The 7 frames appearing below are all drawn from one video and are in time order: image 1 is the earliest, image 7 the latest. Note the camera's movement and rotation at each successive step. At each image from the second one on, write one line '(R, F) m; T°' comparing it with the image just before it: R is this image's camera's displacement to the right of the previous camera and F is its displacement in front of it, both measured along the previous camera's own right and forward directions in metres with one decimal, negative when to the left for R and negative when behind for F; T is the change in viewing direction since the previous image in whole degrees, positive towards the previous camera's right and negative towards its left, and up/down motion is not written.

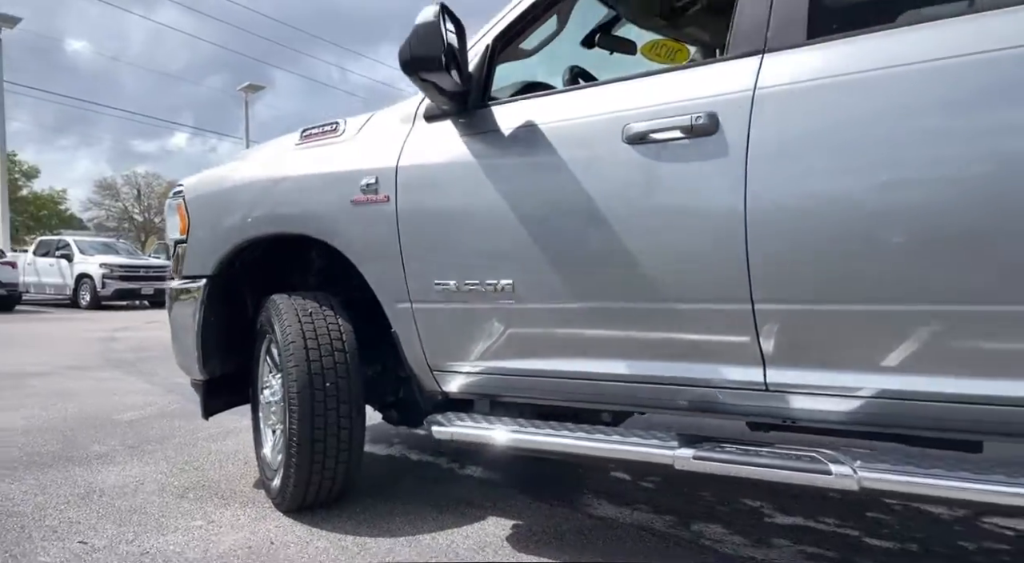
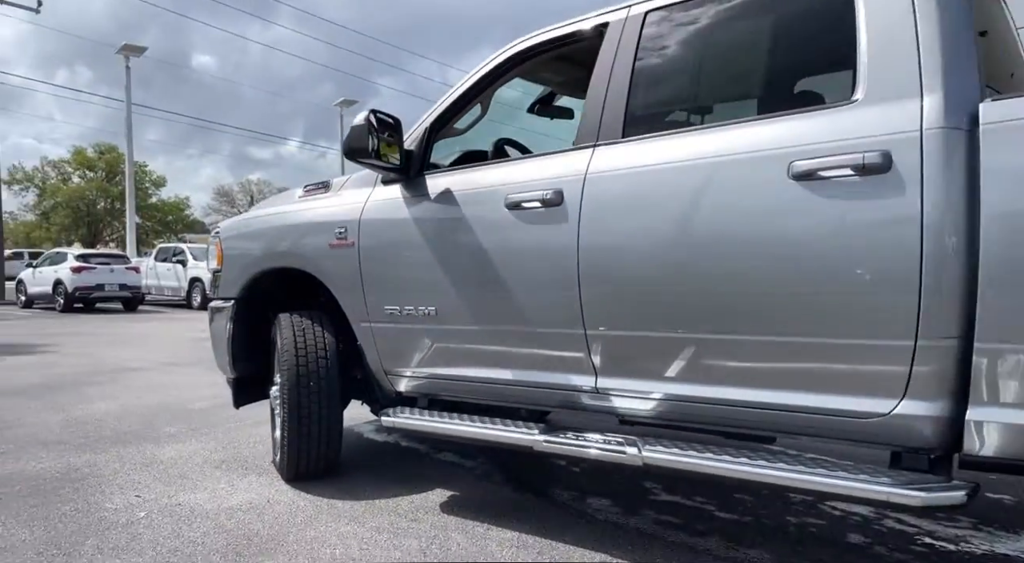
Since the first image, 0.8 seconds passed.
(+0.8, -0.8) m; -8°
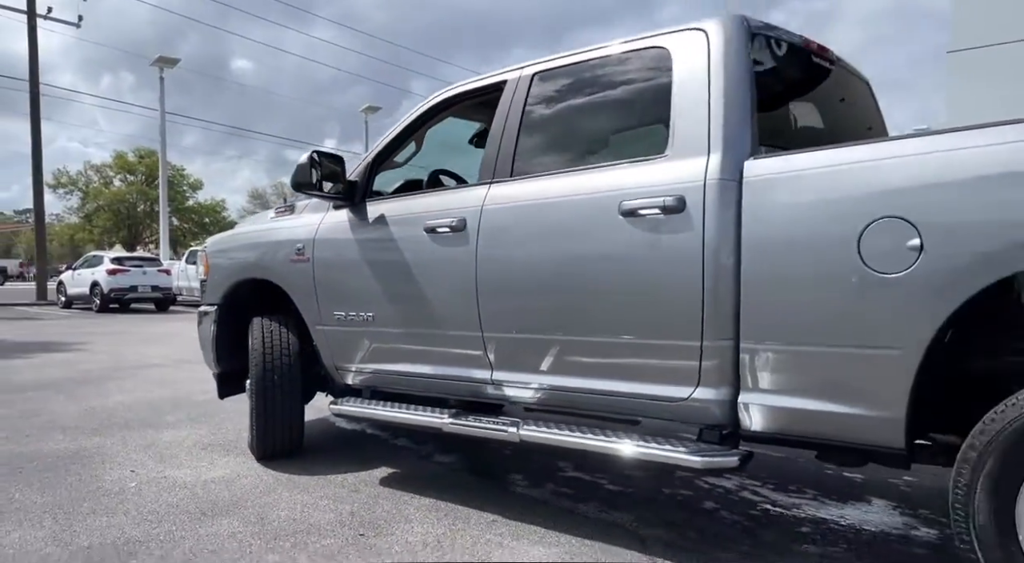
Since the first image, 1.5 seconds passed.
(+0.6, -0.6) m; -3°
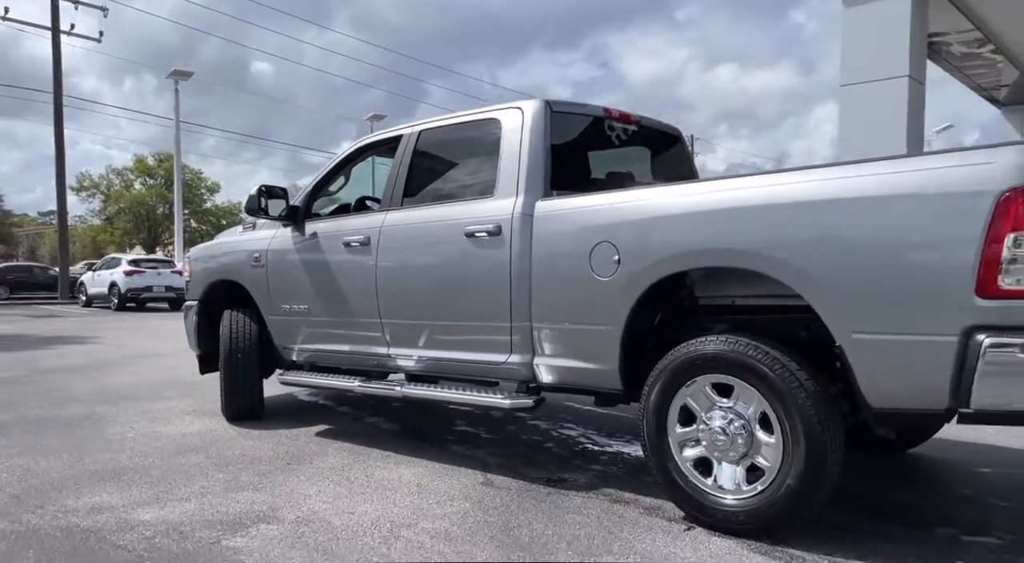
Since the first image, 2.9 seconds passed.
(+0.8, -1.3) m; -1°
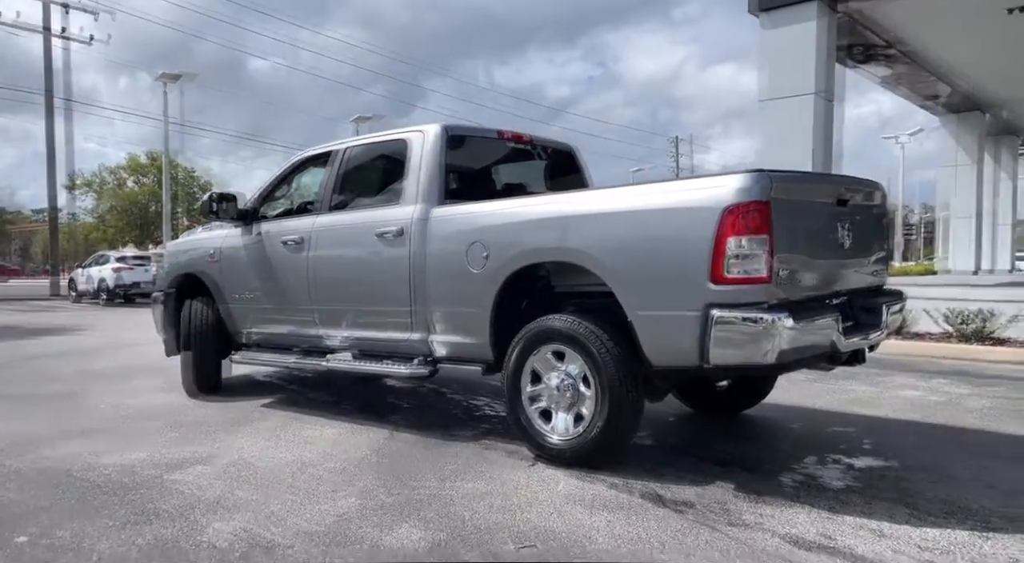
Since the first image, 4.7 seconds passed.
(+0.7, -0.9) m; 0°
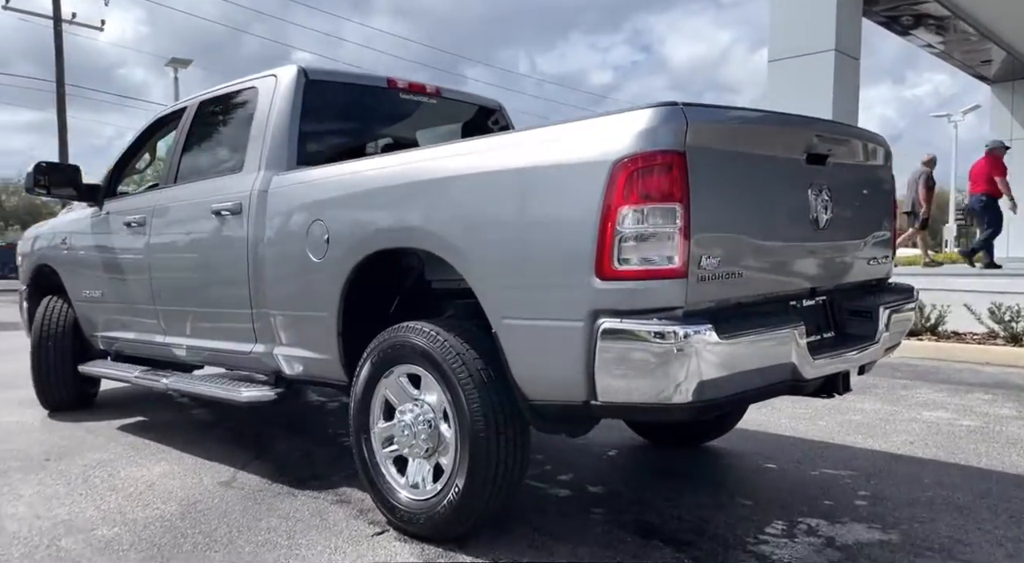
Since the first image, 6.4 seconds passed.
(+0.8, +1.2) m; -3°
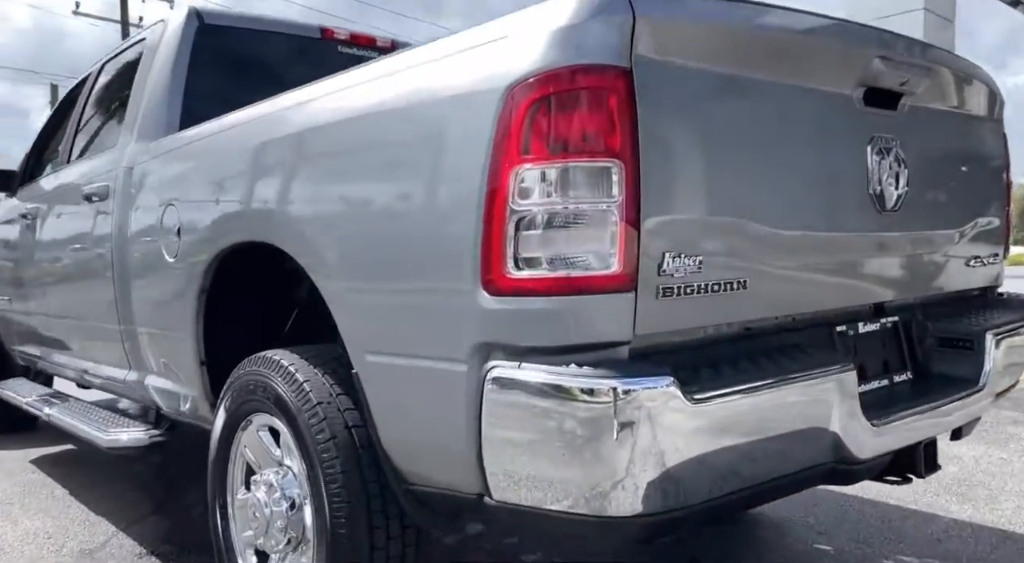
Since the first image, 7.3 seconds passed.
(+0.5, +1.0) m; -6°
